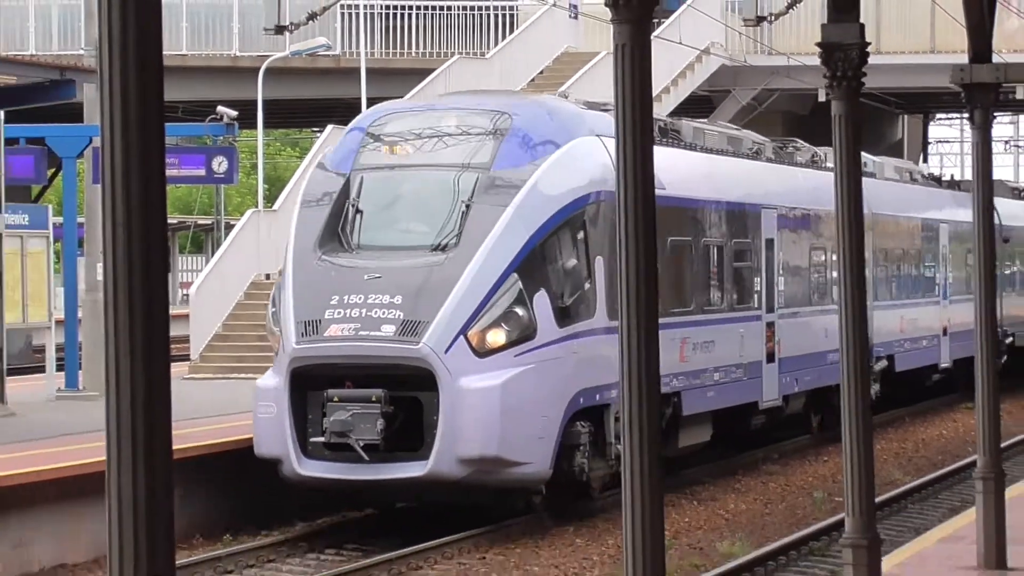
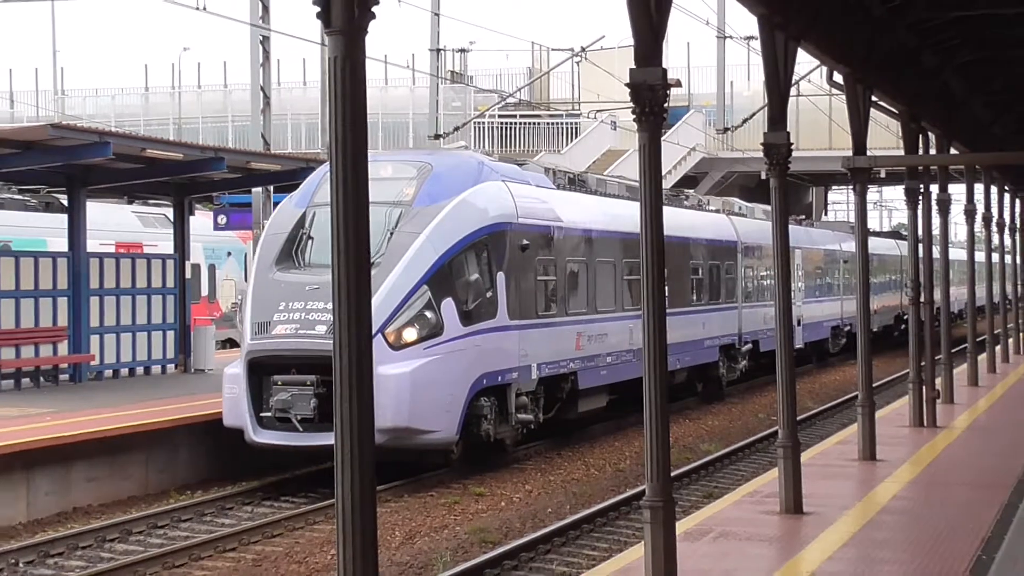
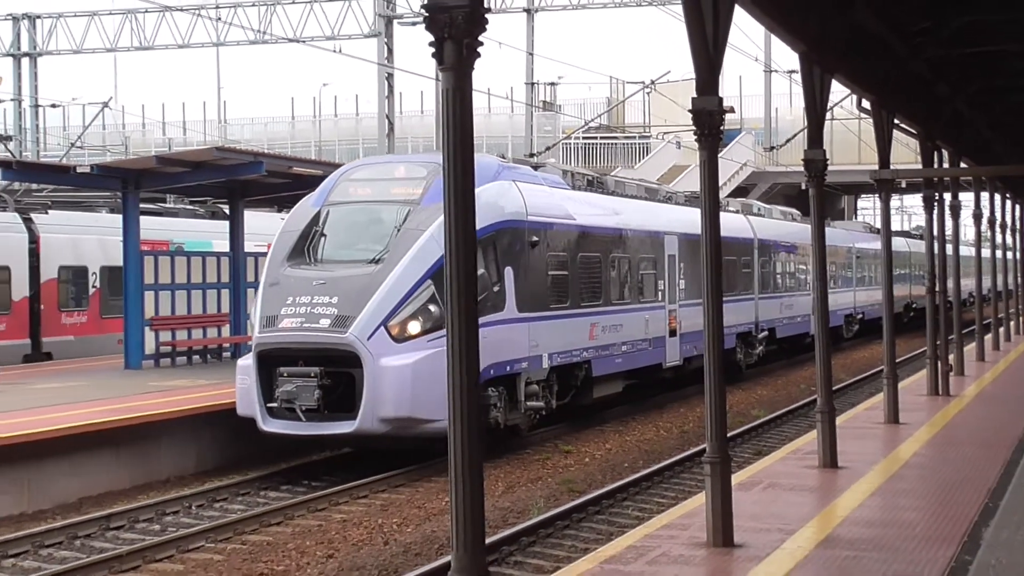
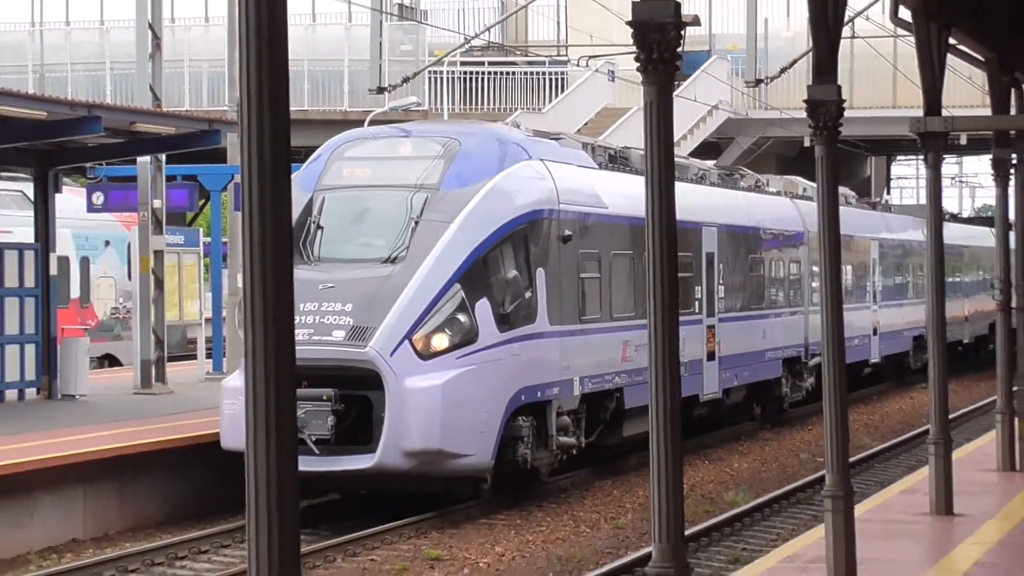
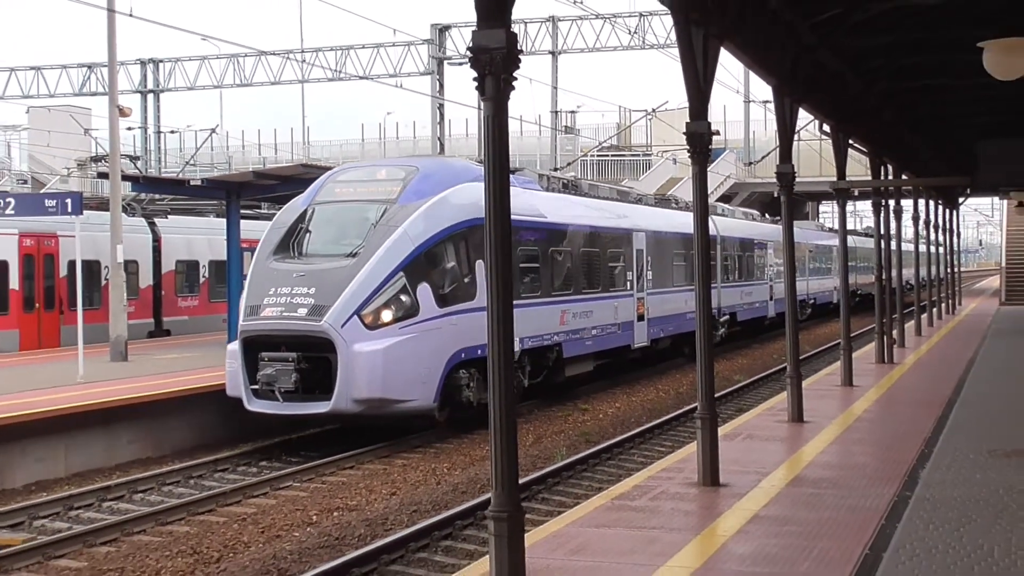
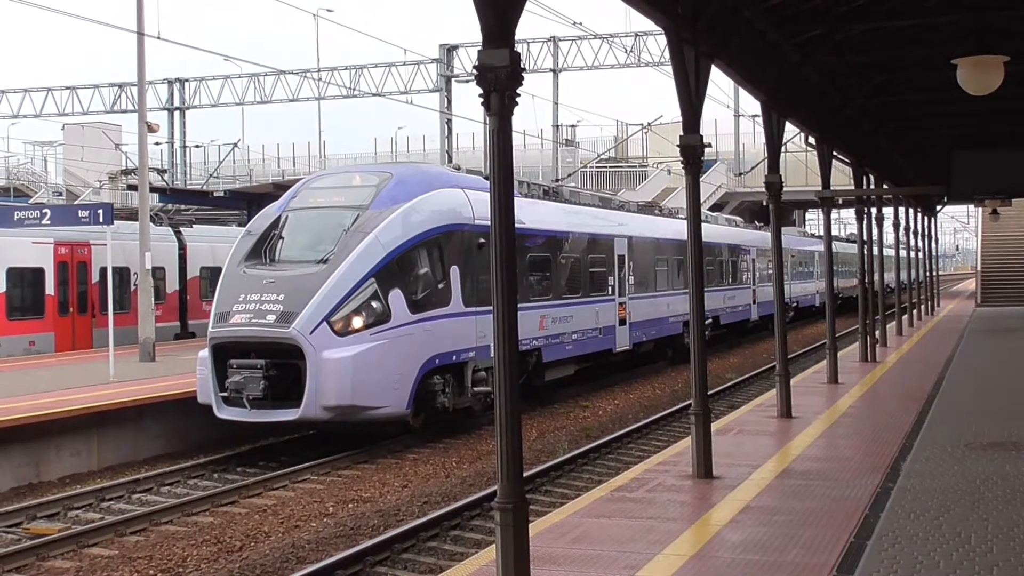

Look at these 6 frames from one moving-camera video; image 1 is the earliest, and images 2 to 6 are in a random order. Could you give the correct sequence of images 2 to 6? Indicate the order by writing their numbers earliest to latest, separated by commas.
4, 2, 3, 5, 6
